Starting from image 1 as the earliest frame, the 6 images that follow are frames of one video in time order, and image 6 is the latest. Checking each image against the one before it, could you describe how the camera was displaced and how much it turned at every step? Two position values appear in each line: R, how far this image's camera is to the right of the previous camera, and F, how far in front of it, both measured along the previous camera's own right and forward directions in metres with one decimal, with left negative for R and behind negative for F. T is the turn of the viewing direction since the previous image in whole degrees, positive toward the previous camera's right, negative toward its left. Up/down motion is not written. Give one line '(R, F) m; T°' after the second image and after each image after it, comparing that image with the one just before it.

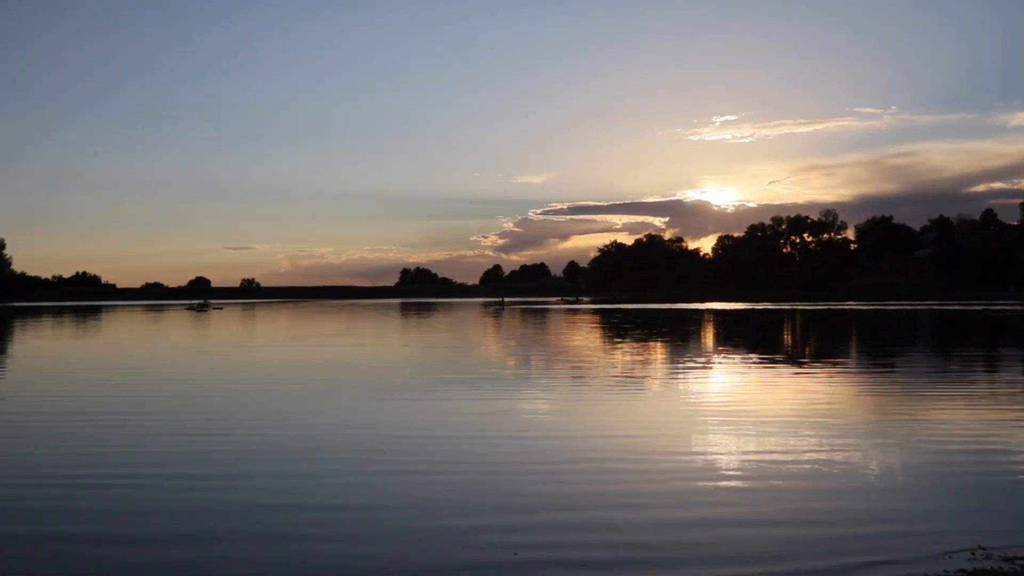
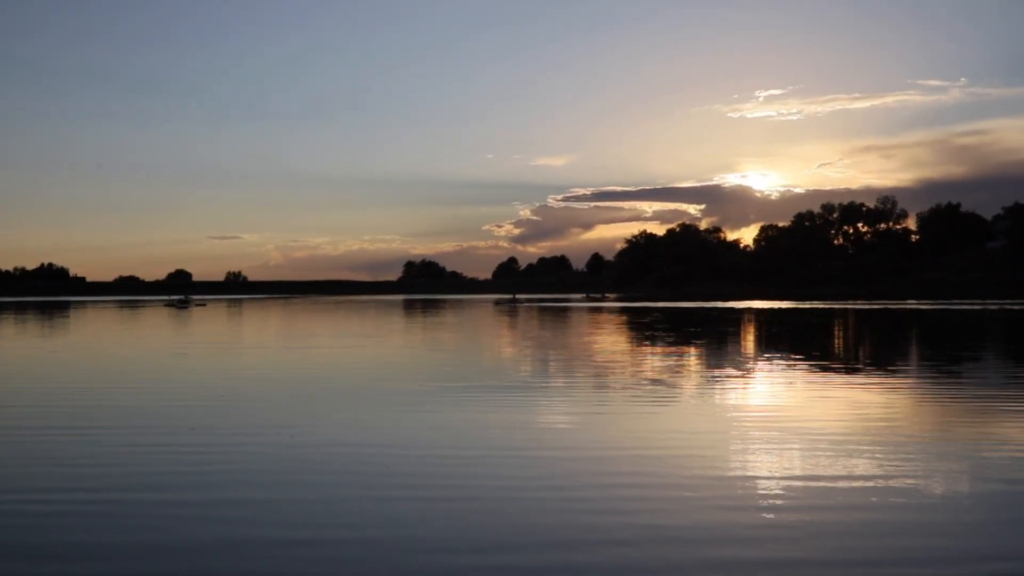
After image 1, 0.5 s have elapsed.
(+0.3, +2.2) m; -2°
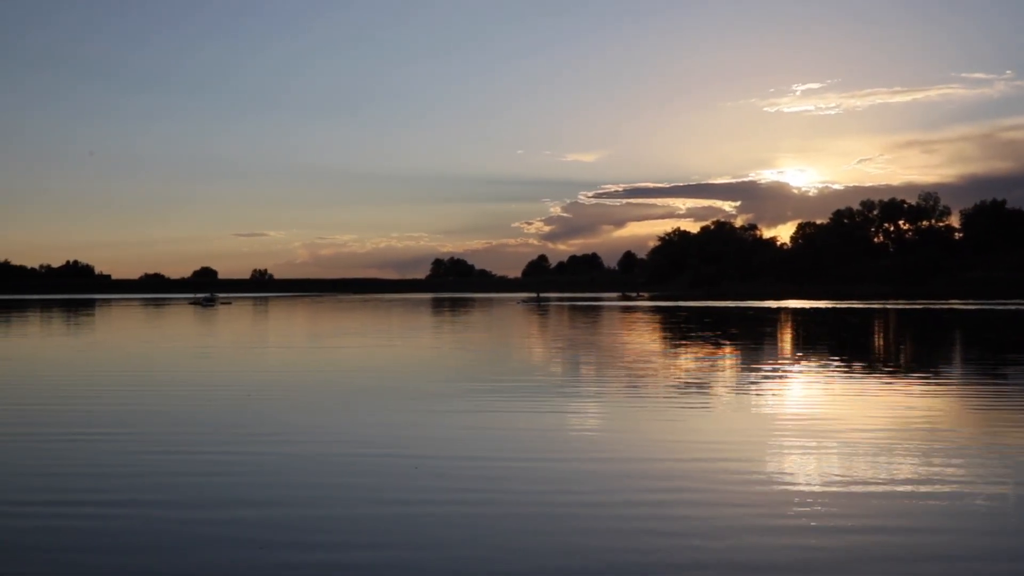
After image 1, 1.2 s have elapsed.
(-0.2, +0.4) m; -1°
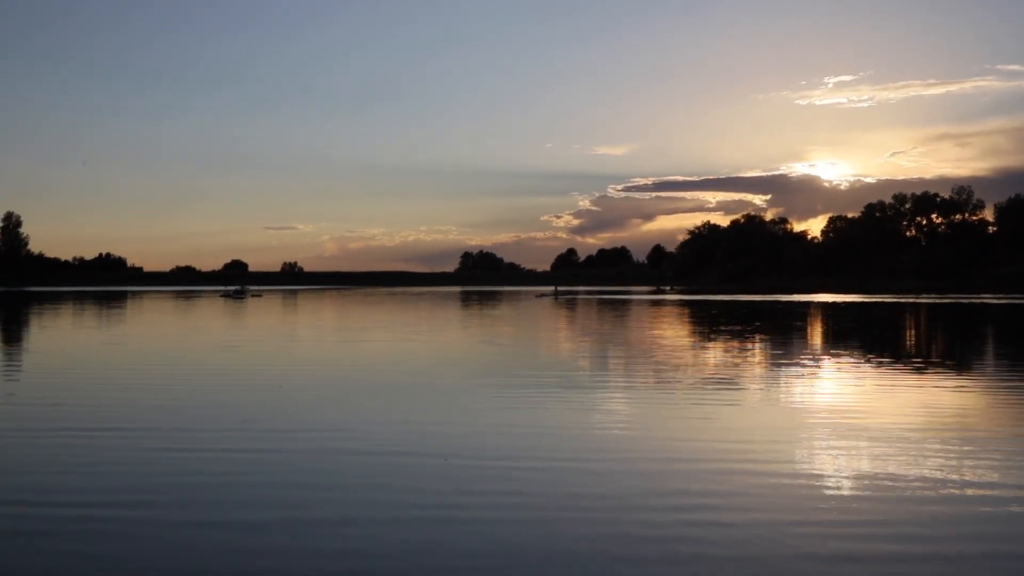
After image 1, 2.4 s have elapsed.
(-0.3, 0.0) m; -1°
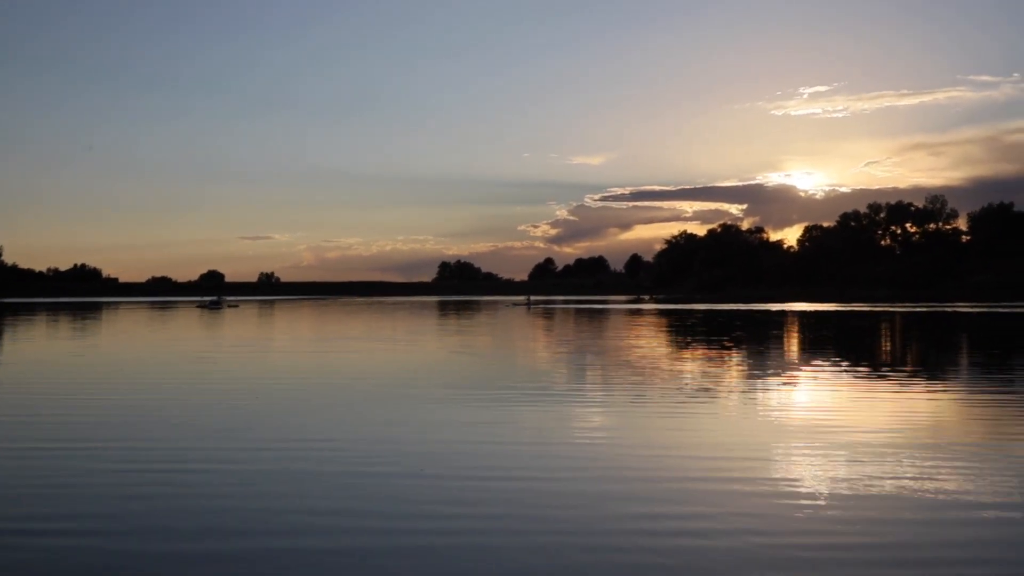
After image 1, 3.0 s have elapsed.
(+0.2, 0.0) m; +1°
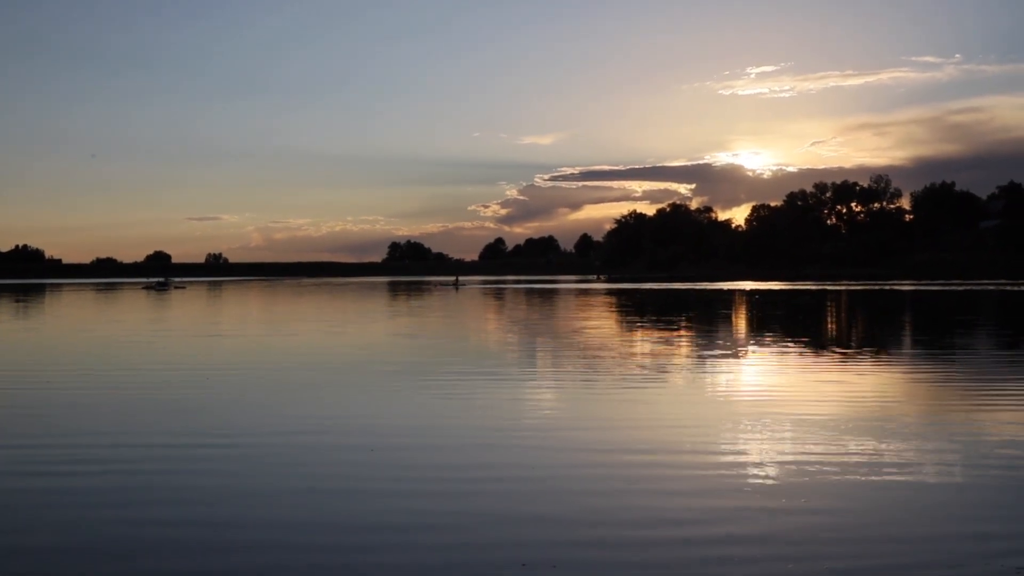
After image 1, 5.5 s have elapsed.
(+0.4, -0.1) m; +2°
